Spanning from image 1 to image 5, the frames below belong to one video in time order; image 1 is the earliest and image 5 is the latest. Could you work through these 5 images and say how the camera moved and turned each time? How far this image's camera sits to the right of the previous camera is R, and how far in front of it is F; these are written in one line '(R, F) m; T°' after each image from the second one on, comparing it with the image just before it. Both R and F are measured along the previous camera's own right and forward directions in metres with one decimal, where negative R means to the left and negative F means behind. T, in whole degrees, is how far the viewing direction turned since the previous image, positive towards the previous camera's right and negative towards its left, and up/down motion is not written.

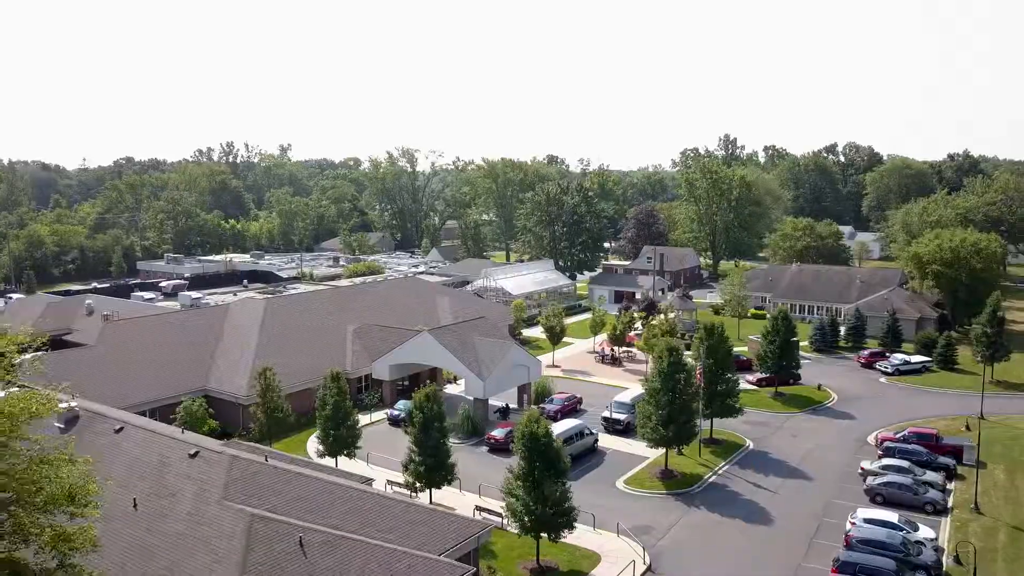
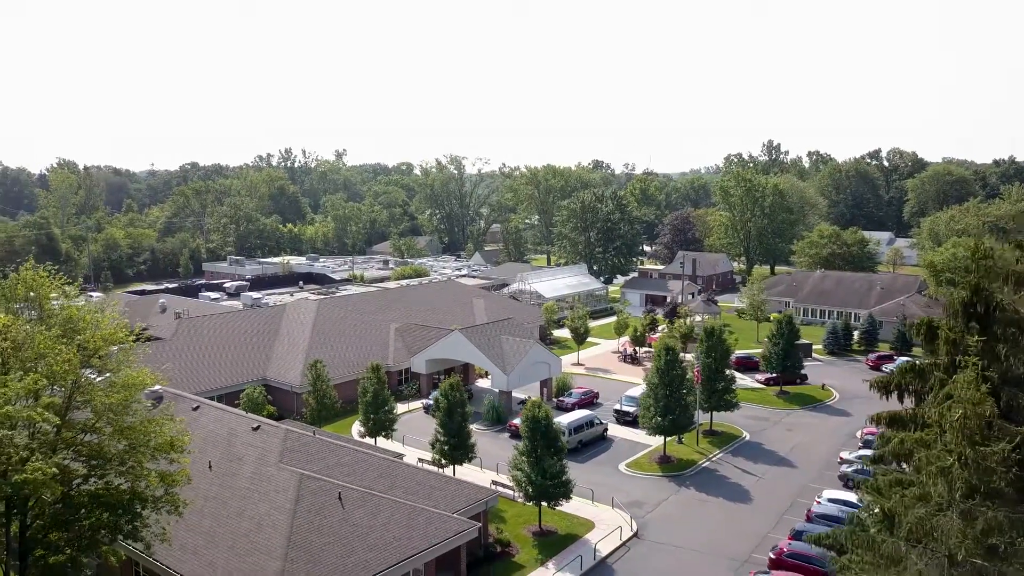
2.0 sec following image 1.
(+1.5, -3.7) m; -4°
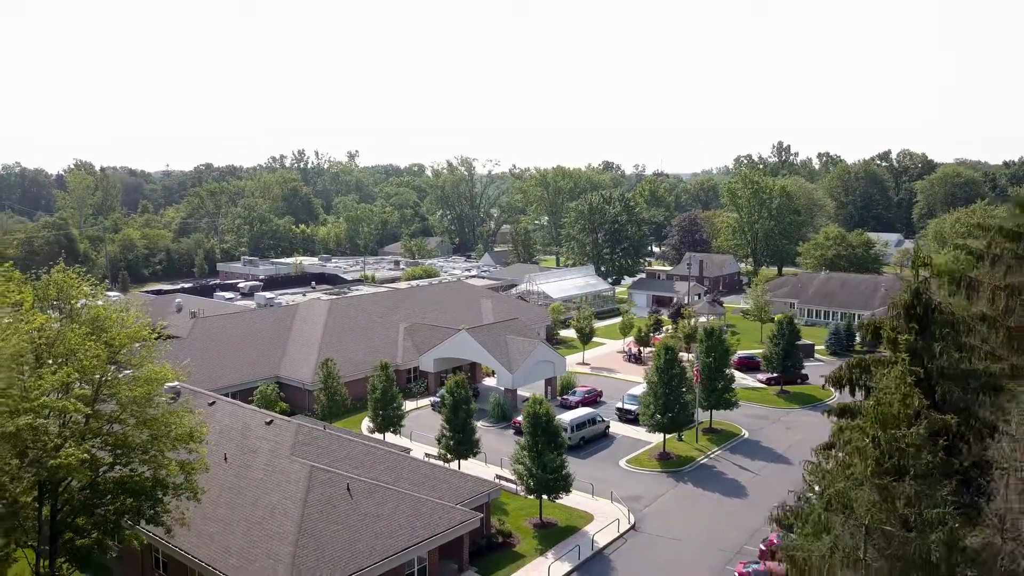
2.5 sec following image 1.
(+0.3, -1.0) m; -1°
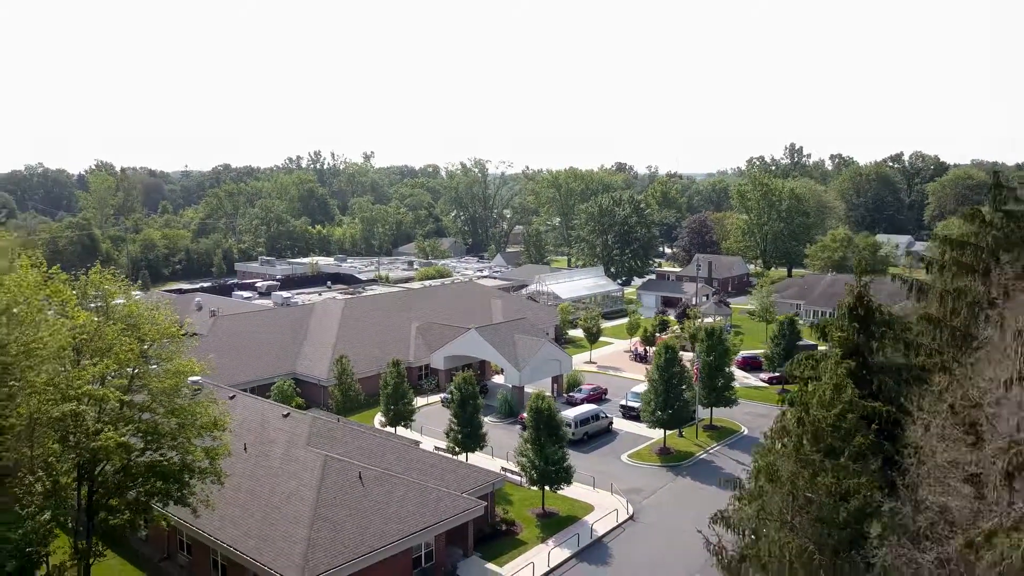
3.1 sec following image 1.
(+0.4, -1.3) m; -1°
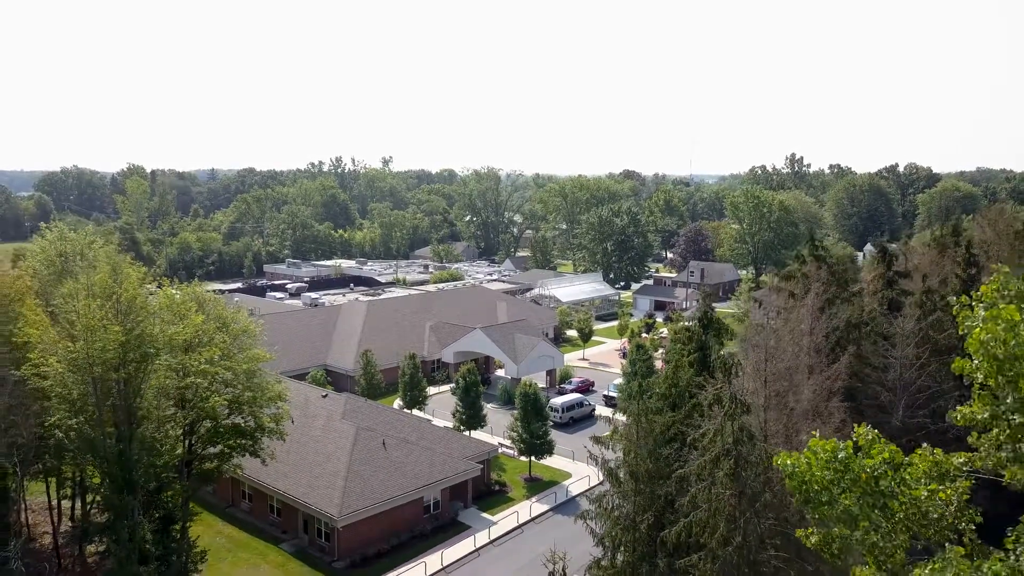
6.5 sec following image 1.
(+1.1, -6.6) m; -1°
